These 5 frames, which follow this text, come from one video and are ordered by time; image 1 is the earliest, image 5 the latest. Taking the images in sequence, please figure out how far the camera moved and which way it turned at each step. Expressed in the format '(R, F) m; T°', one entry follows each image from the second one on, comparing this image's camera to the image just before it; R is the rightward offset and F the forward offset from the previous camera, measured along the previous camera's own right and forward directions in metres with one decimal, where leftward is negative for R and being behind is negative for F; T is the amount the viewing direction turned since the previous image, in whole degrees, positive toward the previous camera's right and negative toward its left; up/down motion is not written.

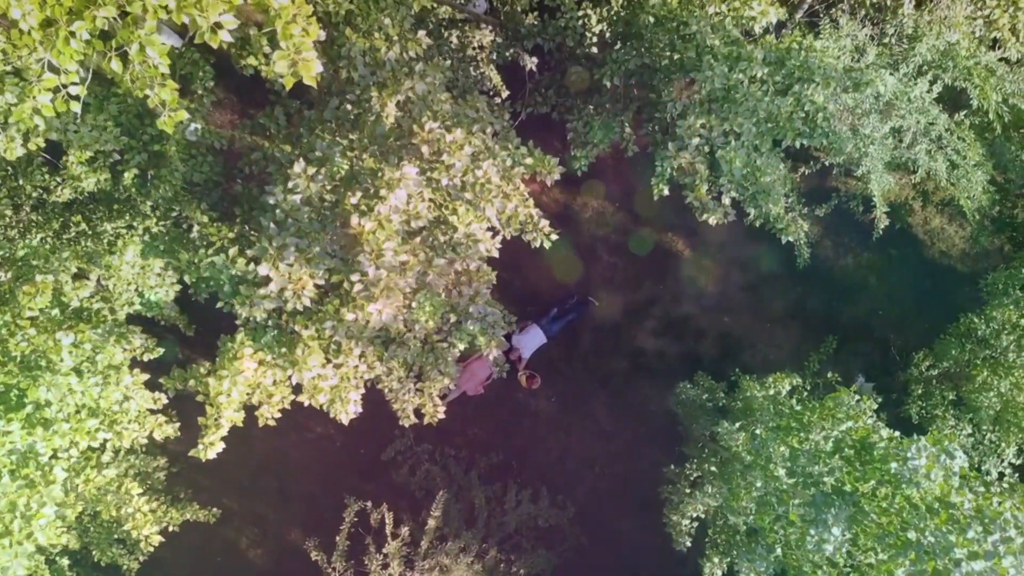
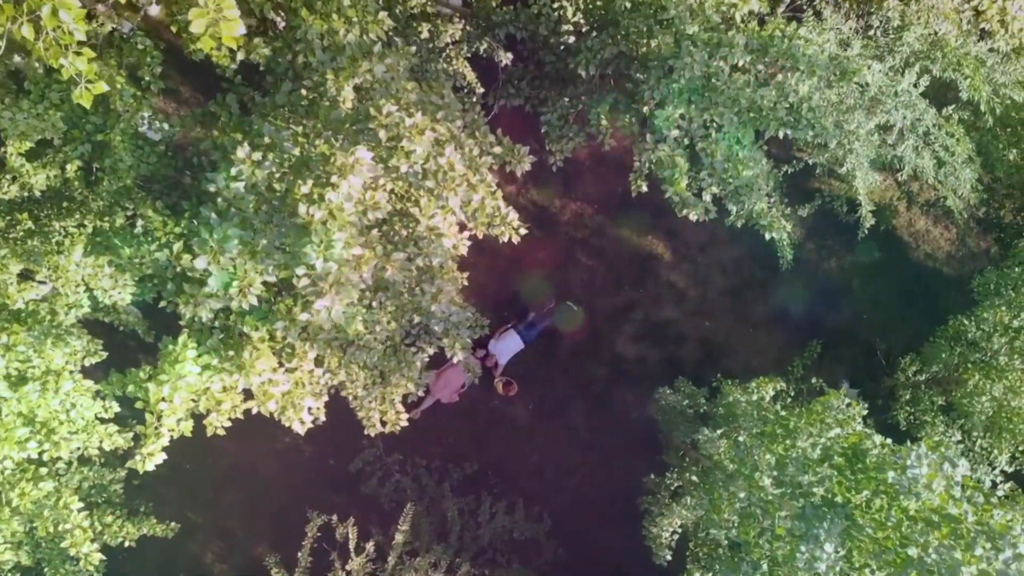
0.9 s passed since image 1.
(+0.1, +0.3) m; +1°
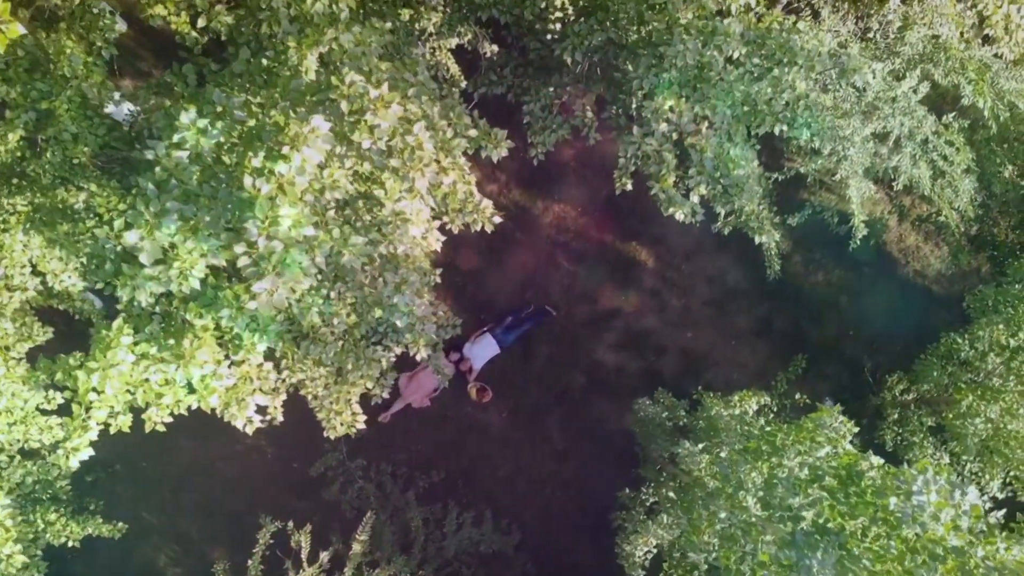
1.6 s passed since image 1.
(+0.1, +0.3) m; +1°
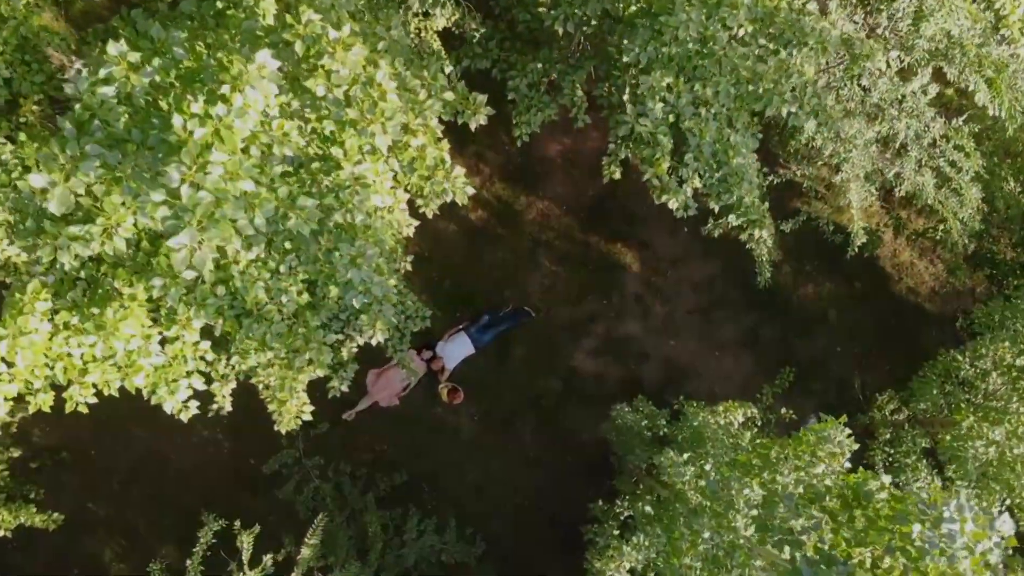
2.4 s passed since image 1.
(0.0, +0.4) m; +1°
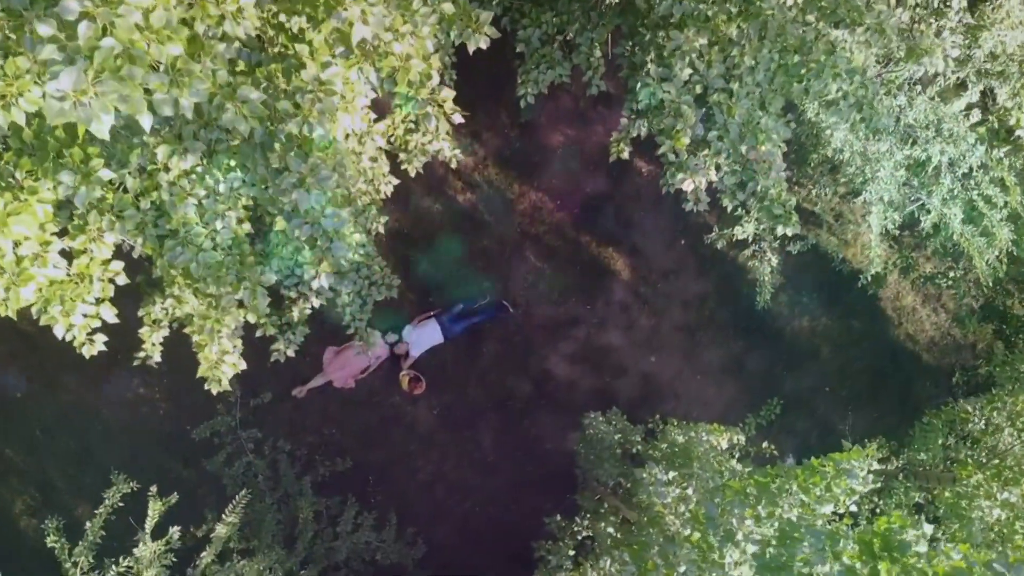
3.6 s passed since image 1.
(0.0, +0.5) m; +1°
